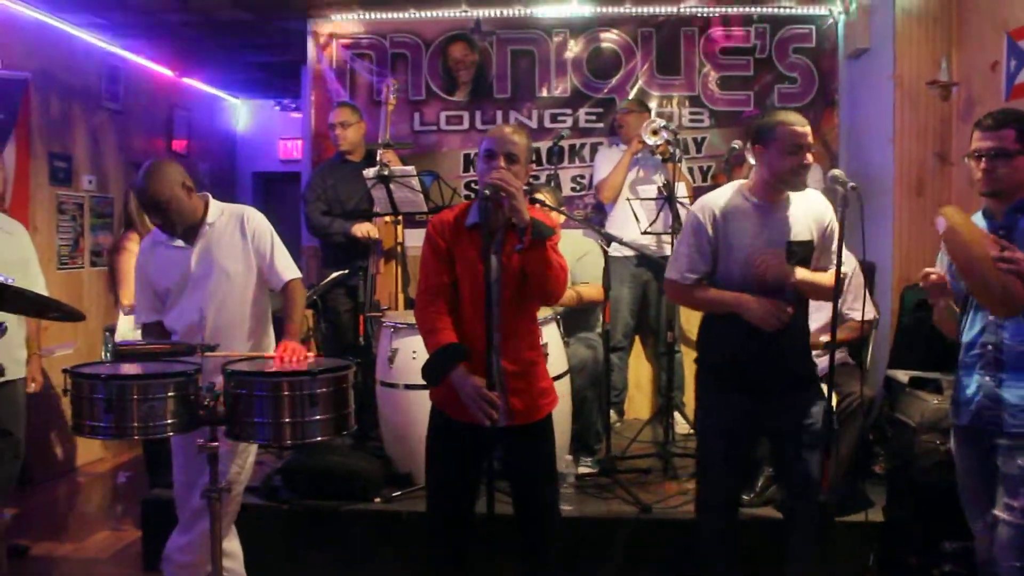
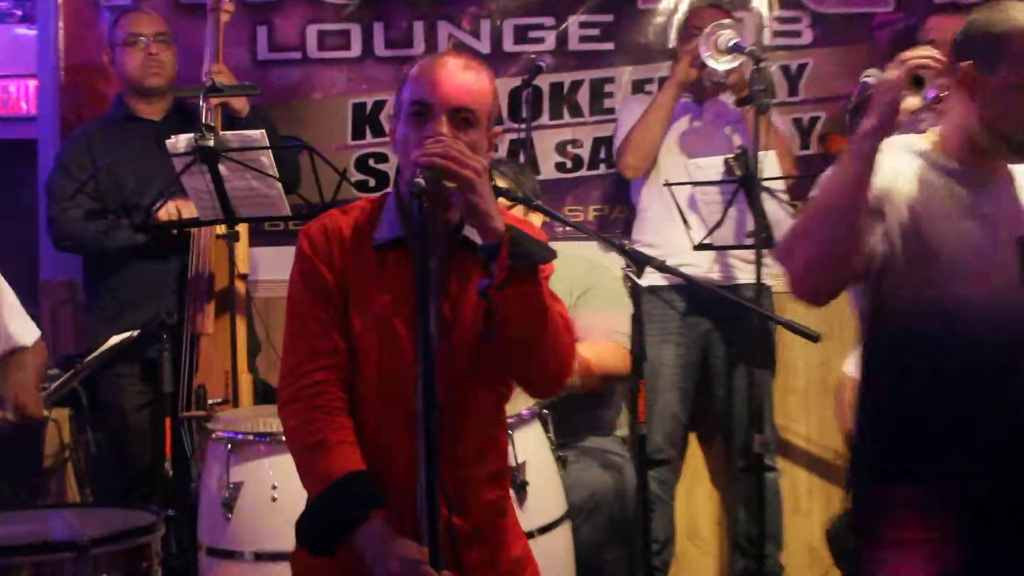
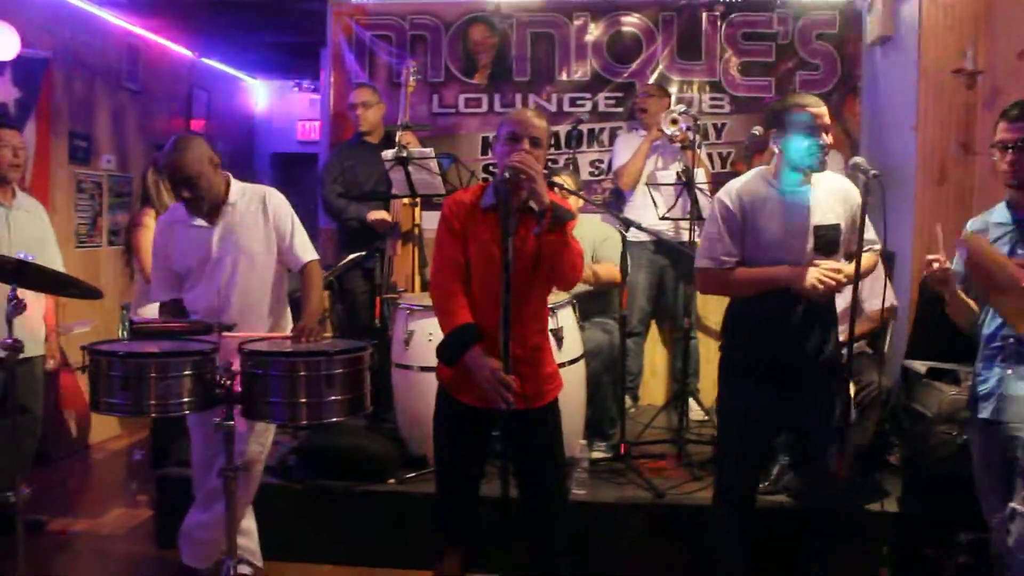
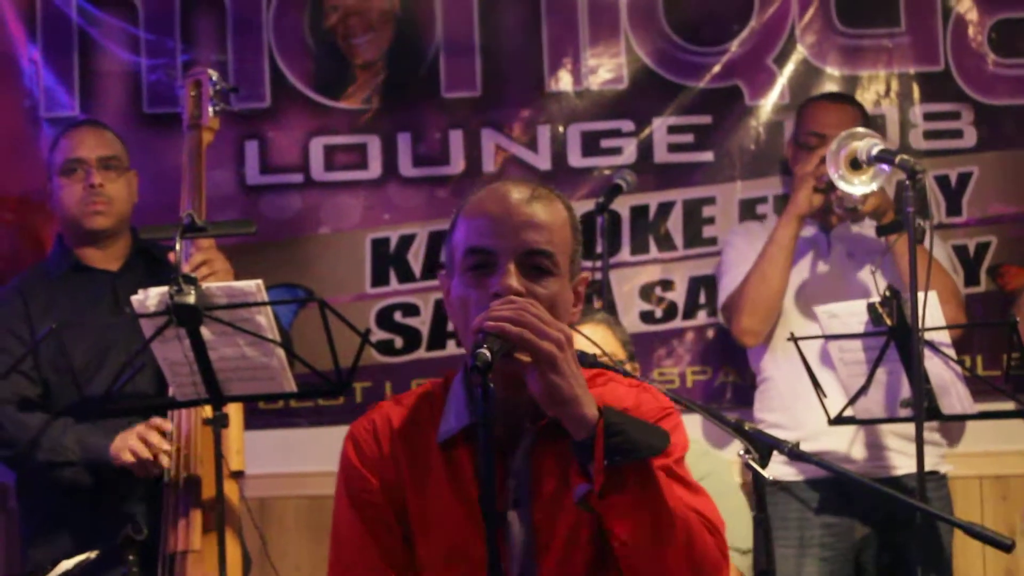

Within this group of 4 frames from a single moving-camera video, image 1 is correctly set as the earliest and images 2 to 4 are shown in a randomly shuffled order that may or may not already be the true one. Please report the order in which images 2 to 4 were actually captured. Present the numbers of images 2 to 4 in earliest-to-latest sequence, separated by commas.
3, 2, 4
